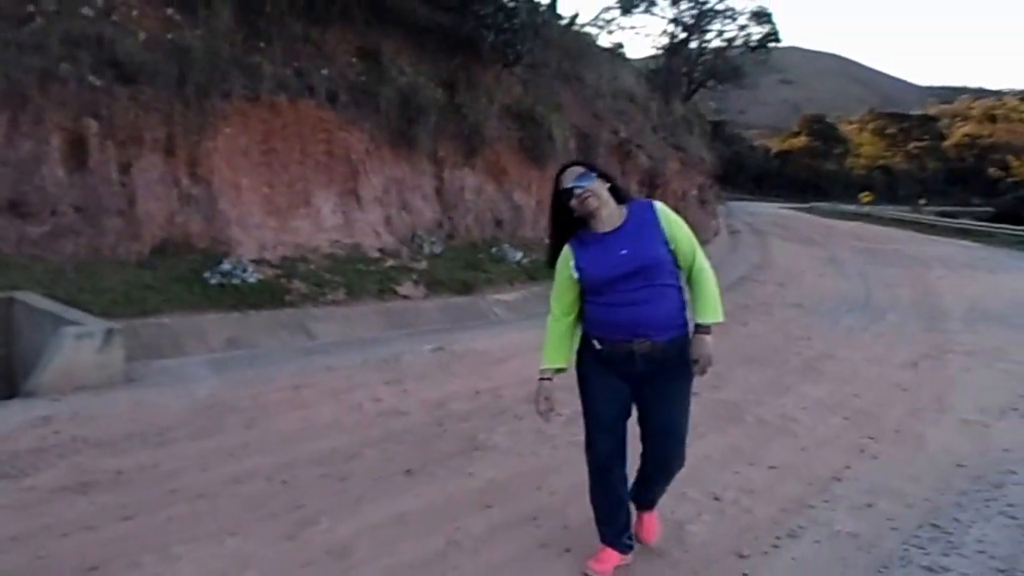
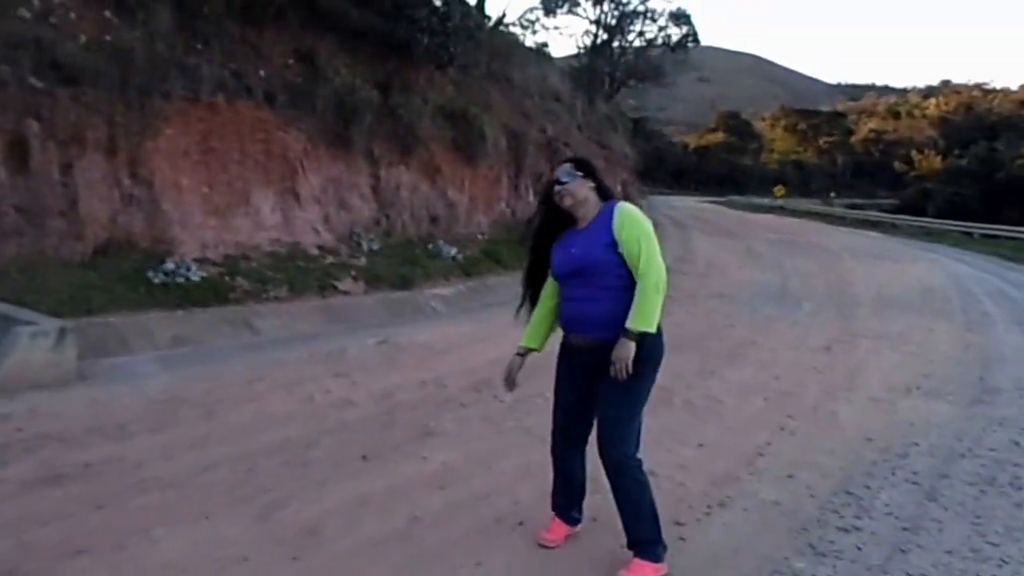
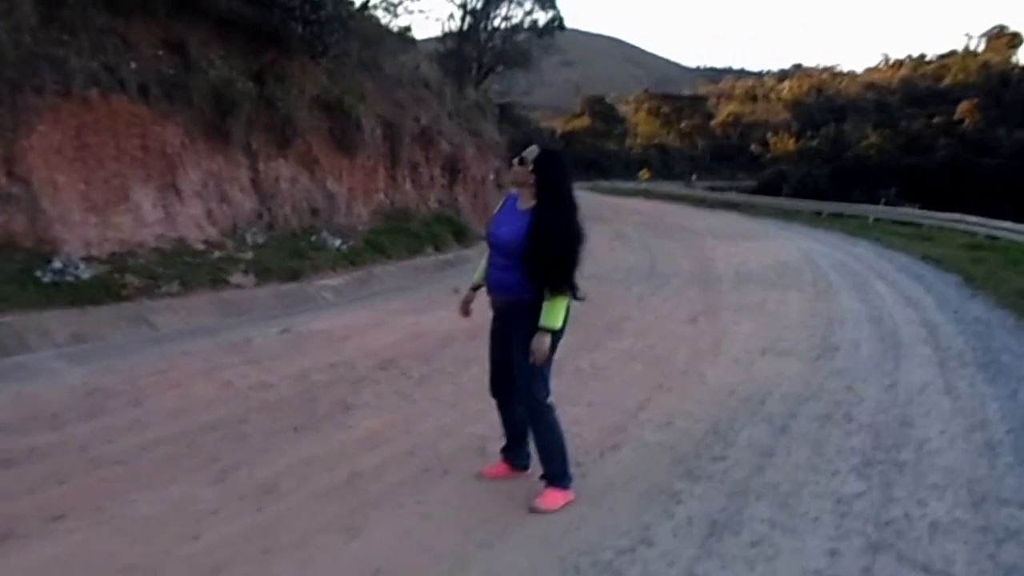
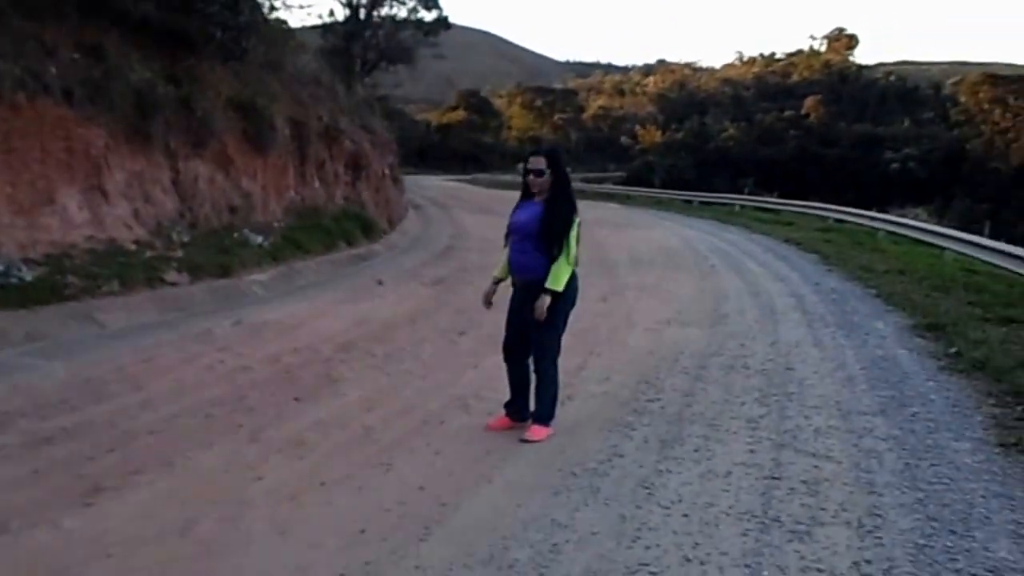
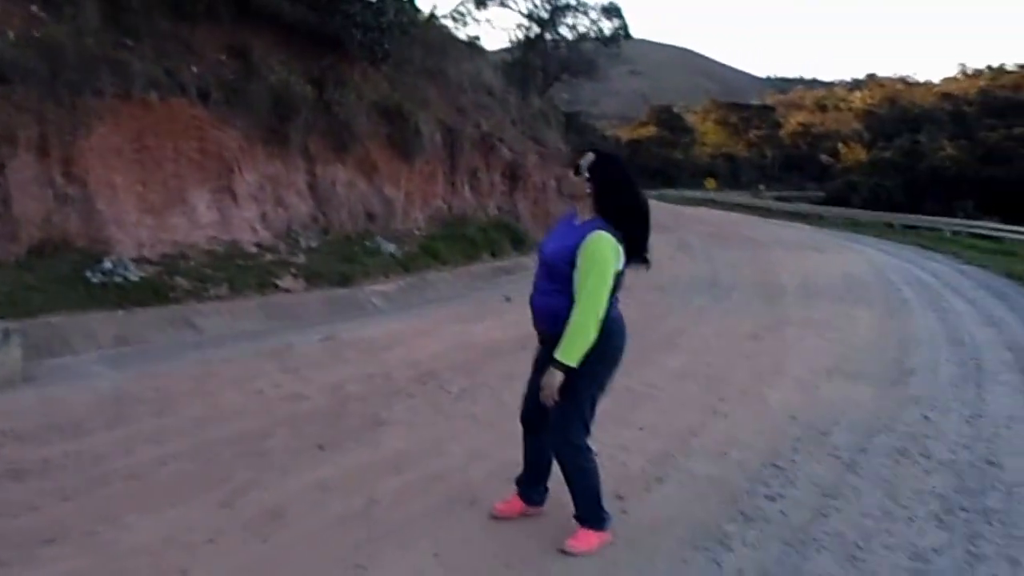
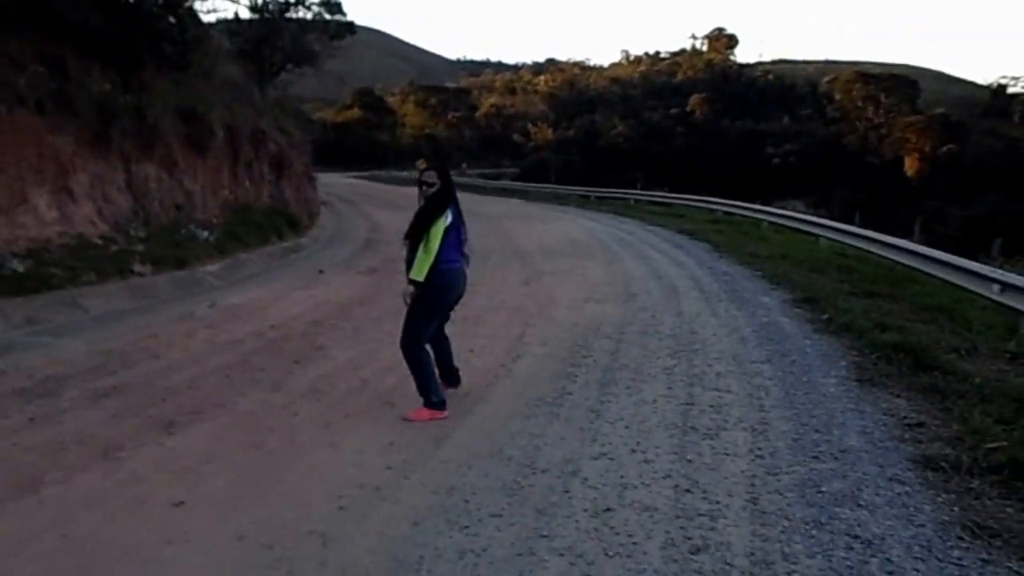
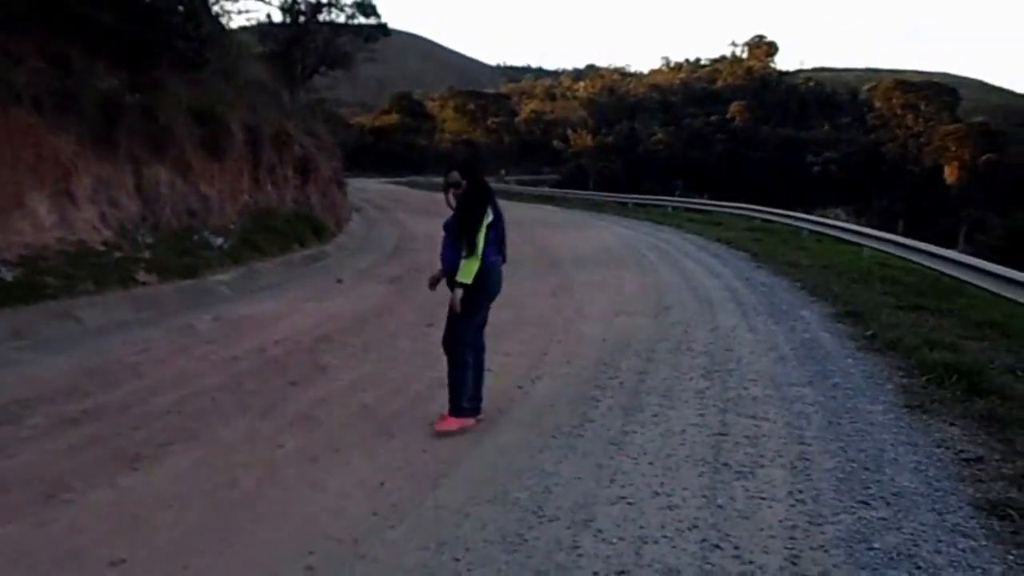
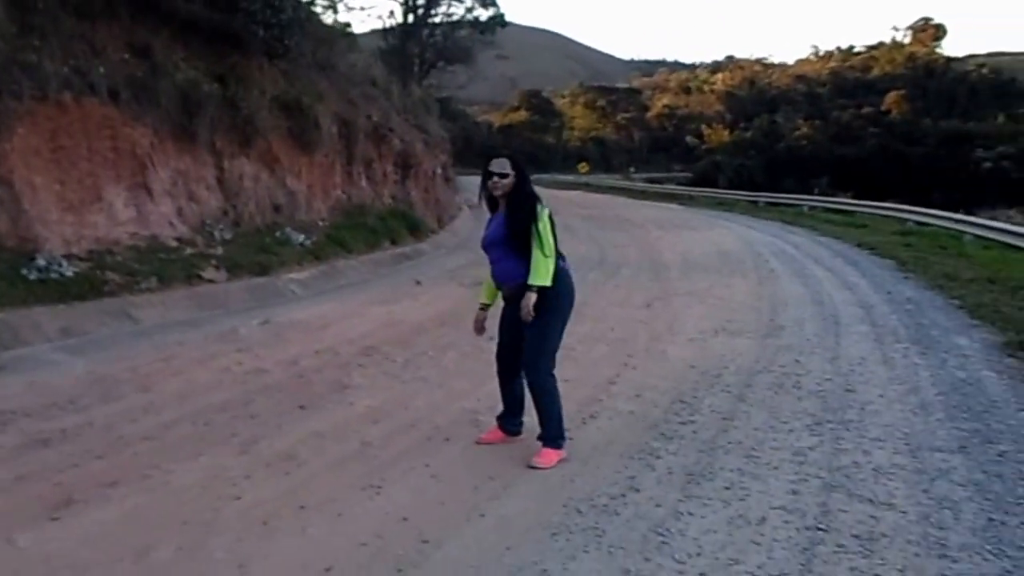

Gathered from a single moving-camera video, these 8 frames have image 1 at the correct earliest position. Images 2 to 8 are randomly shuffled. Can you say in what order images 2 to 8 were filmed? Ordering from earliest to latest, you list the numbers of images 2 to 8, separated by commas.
2, 5, 3, 8, 4, 7, 6
